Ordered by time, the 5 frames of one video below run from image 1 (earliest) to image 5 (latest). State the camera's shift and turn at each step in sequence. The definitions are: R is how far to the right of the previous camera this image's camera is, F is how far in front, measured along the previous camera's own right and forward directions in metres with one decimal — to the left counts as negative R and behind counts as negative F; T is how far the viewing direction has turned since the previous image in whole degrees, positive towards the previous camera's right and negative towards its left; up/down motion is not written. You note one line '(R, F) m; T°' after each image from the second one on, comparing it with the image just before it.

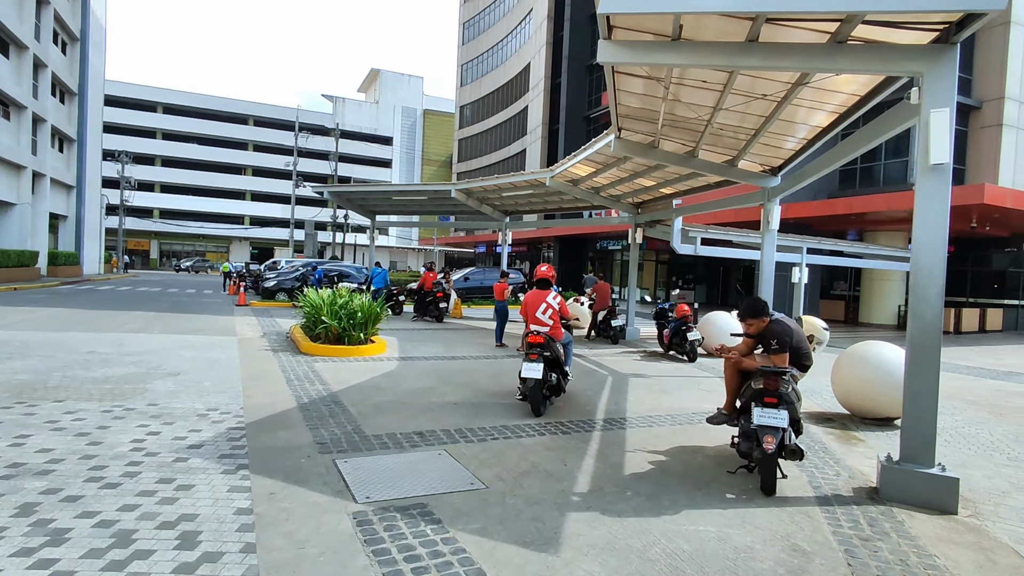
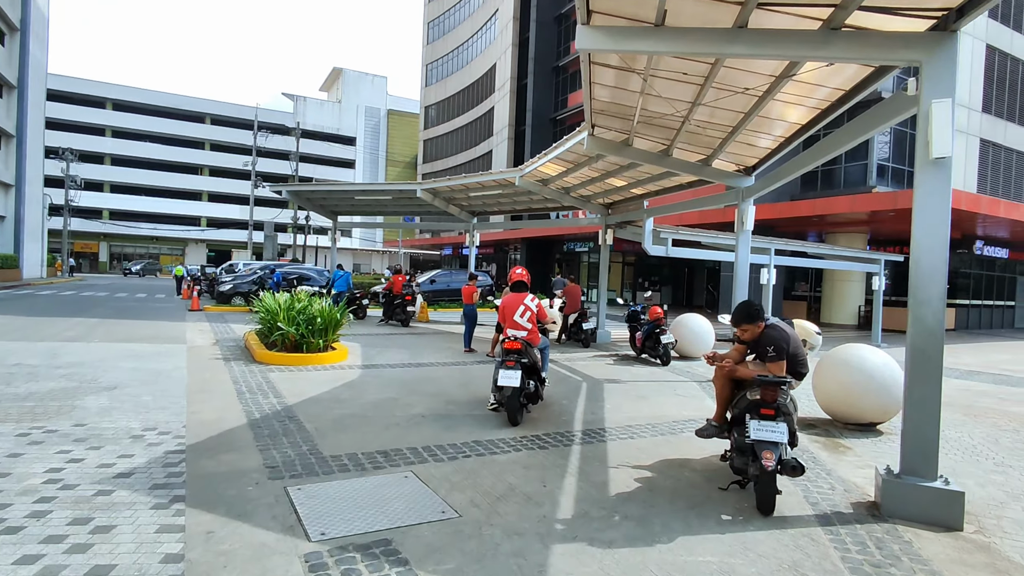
(-0.1, +0.4) m; +3°
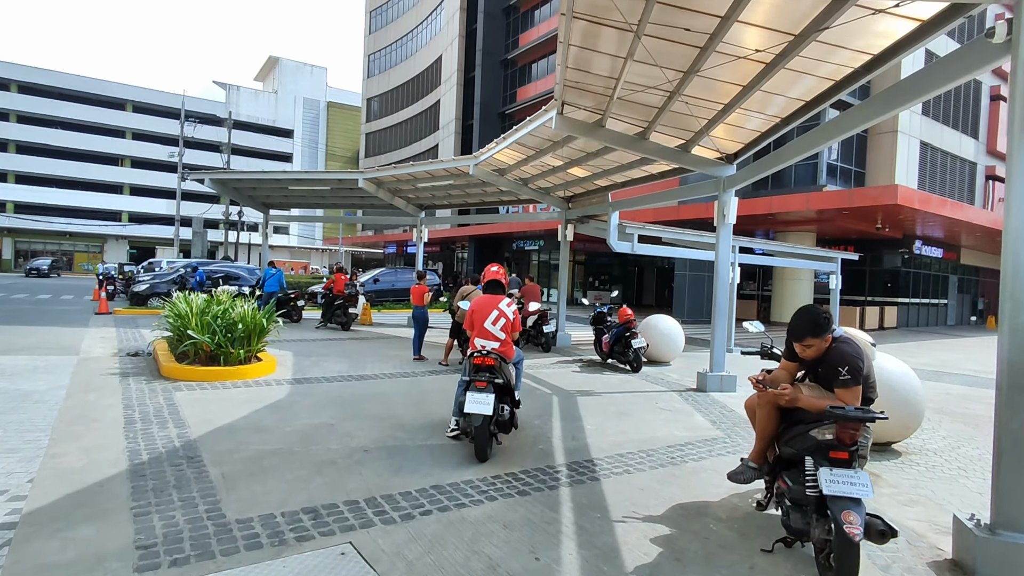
(-0.2, +1.2) m; +6°
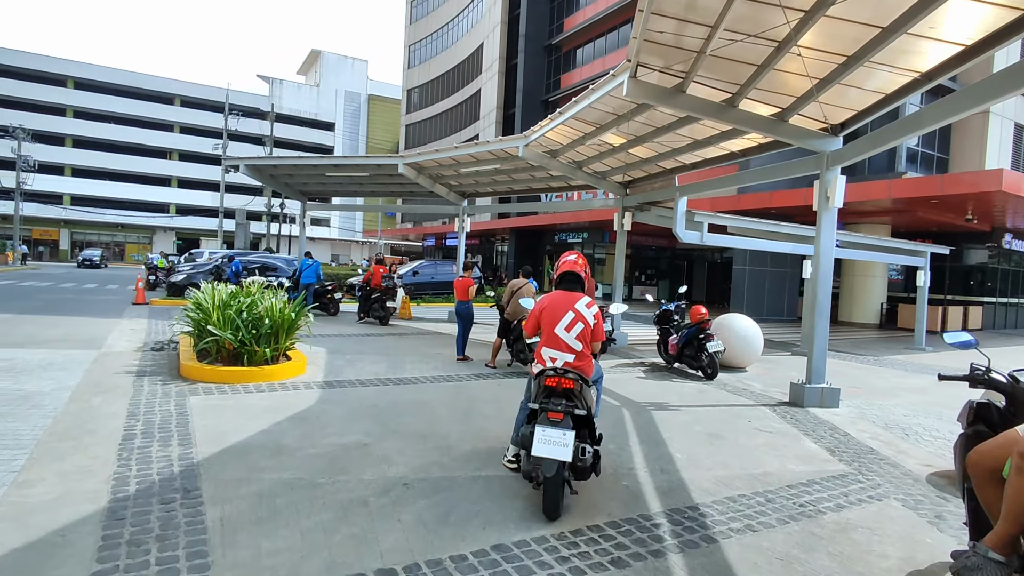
(-0.3, +1.1) m; -4°
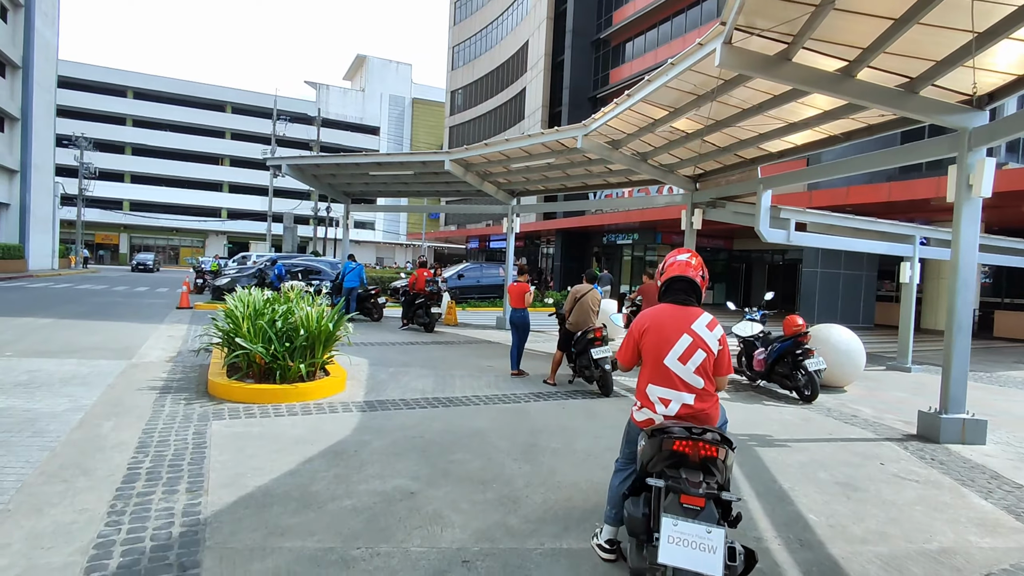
(-0.3, +1.0) m; -4°
